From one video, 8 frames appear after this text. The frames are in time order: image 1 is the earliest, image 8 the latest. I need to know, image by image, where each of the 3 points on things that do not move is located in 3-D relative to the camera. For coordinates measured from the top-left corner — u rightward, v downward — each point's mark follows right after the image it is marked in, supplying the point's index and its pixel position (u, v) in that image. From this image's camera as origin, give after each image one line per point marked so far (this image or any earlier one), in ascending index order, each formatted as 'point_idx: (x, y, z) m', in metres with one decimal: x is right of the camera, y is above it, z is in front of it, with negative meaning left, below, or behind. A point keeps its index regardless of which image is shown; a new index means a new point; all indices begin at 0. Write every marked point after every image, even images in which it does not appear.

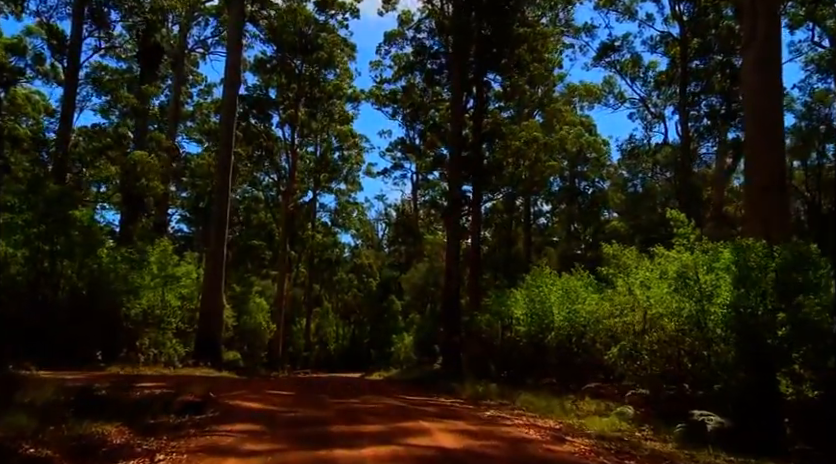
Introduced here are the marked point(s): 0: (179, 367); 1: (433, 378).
0: (-5.6, -3.2, +18.9) m
1: (+0.5, -3.5, +19.2) m
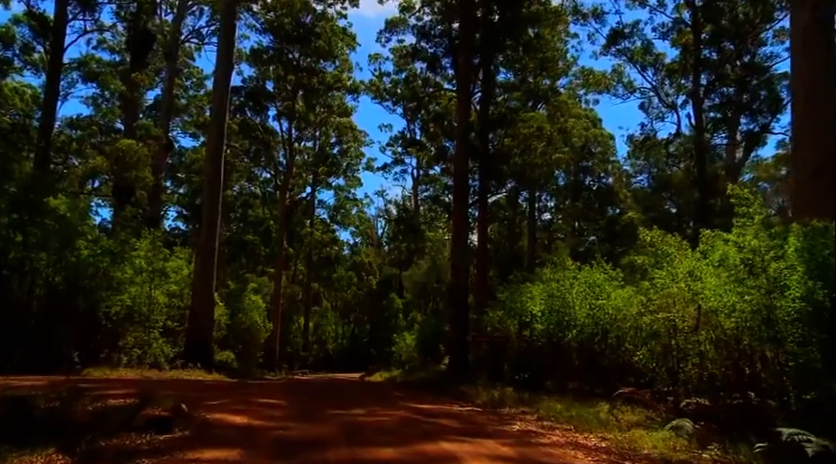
0: (-5.5, -3.0, +17.5) m
1: (+0.6, -3.3, +17.8) m
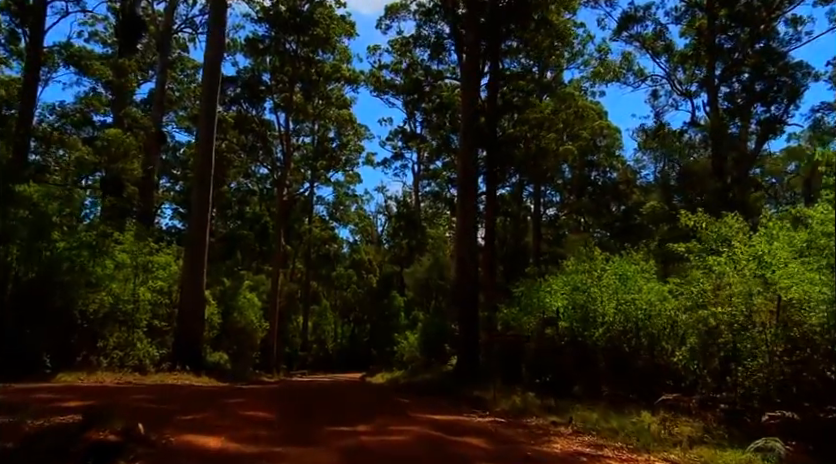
0: (-5.3, -2.8, +16.0) m
1: (+0.7, -3.1, +16.3) m
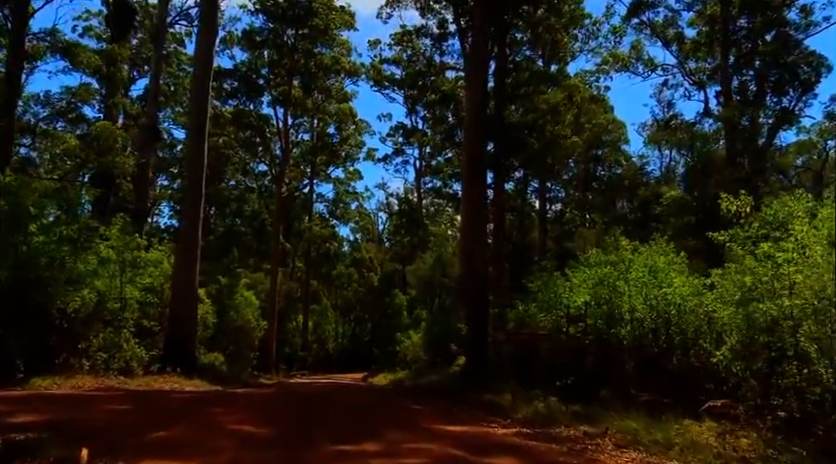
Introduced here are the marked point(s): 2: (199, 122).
0: (-5.2, -2.7, +14.8) m
1: (+0.9, -2.9, +15.1) m
2: (-5.1, +2.6, +18.9) m
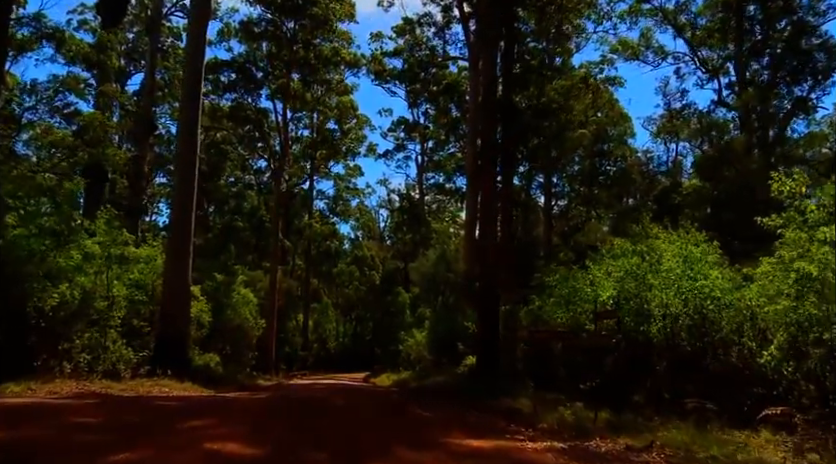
0: (-5.1, -2.6, +13.8) m
1: (+1.0, -2.7, +14.1) m
2: (-5.0, +2.7, +17.8) m
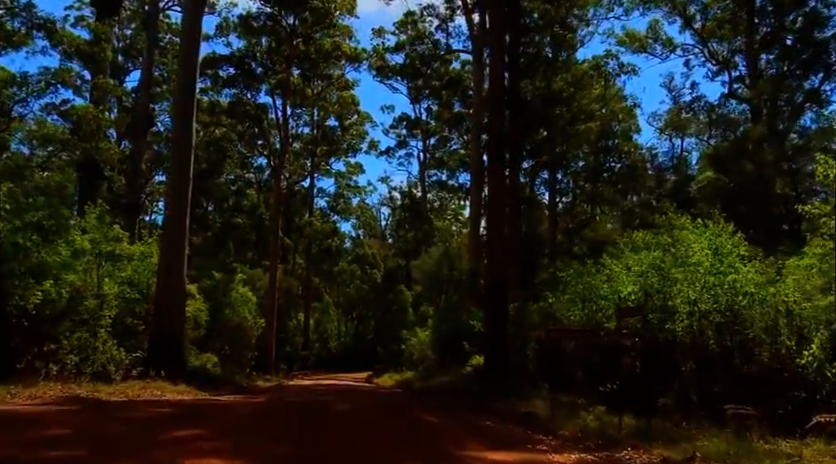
0: (-5.0, -2.5, +13.1) m
1: (+1.1, -2.6, +13.3) m
2: (-4.9, +2.8, +17.1) m
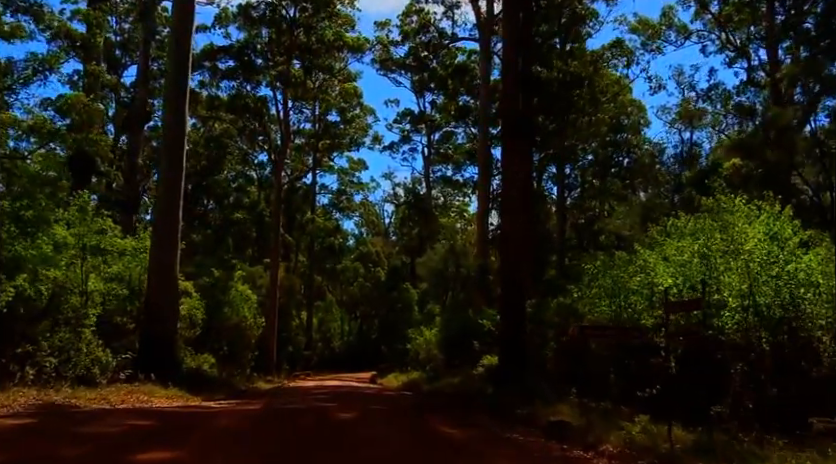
0: (-4.8, -2.3, +12.0) m
1: (+1.3, -2.5, +12.2) m
2: (-4.7, +2.9, +16.0) m
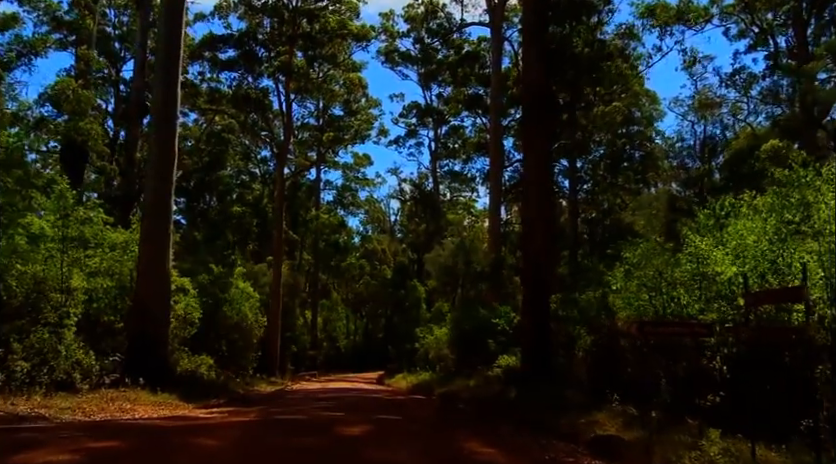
0: (-4.6, -2.2, +10.7) m
1: (+1.5, -2.3, +10.9) m
2: (-4.5, +3.1, +14.7) m
